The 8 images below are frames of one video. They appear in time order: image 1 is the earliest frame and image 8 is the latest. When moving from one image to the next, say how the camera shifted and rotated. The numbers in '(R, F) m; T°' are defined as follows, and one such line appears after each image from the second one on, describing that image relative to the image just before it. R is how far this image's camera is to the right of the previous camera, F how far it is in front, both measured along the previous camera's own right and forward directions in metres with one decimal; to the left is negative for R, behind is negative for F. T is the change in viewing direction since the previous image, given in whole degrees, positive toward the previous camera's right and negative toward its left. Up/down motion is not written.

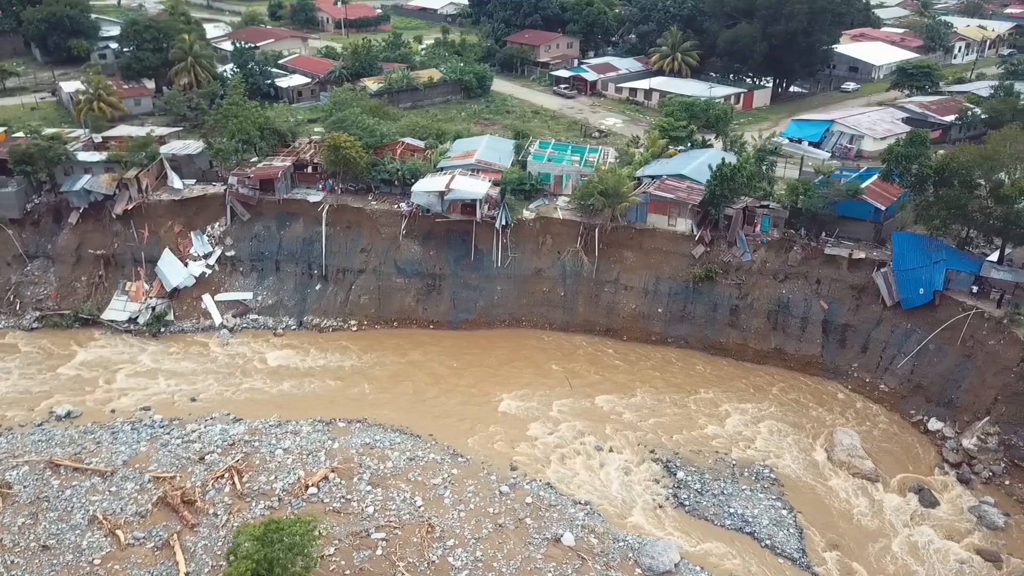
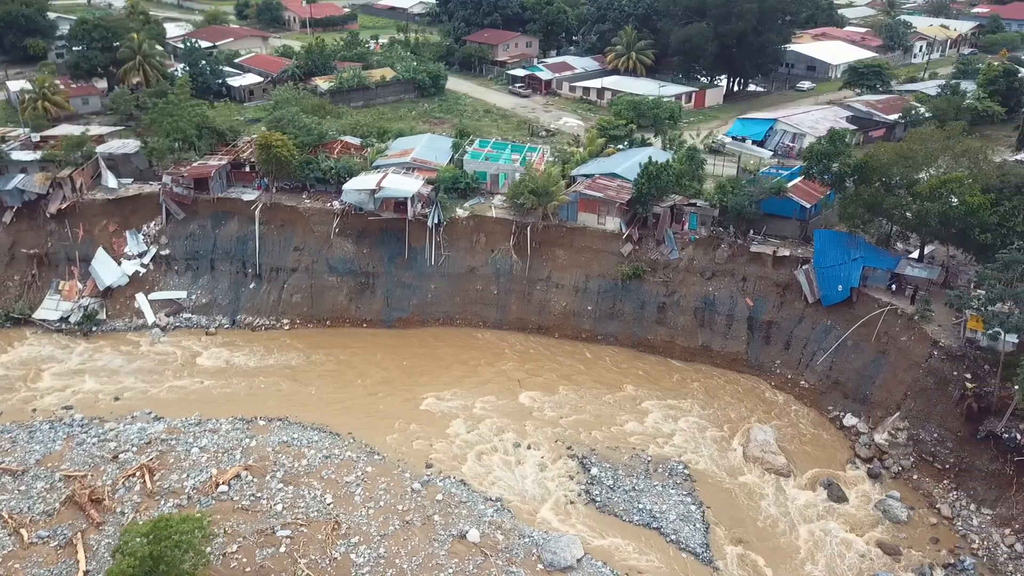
(+2.0, -0.1) m; +1°
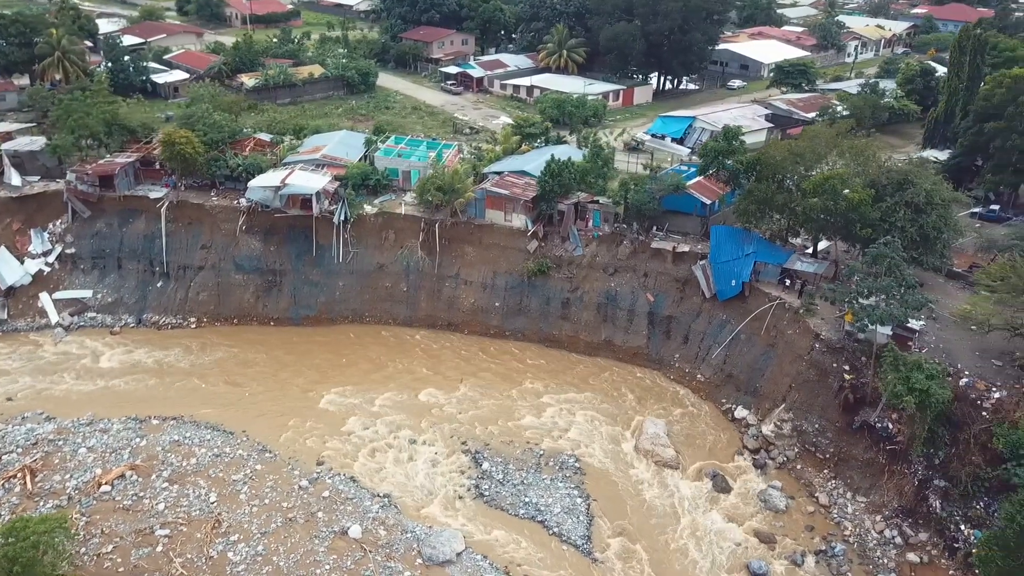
(+2.1, -0.2) m; +2°
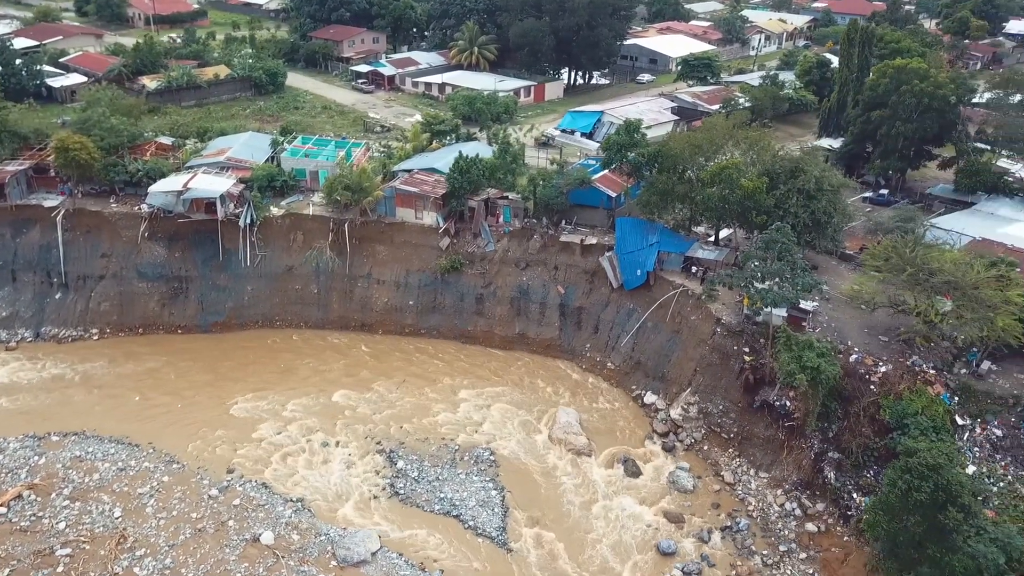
(+0.6, -0.2) m; +5°
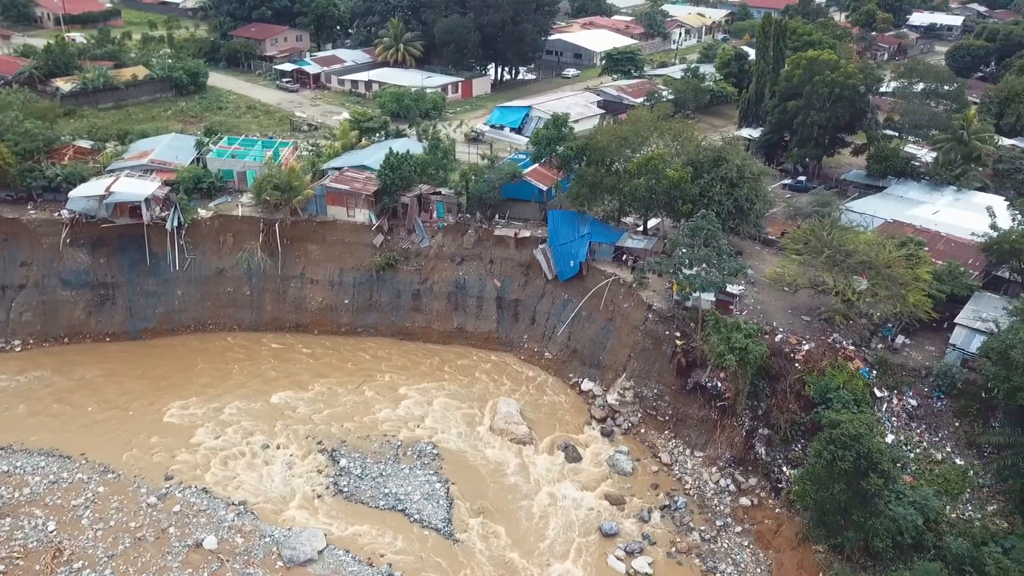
(-0.1, -0.3) m; +5°
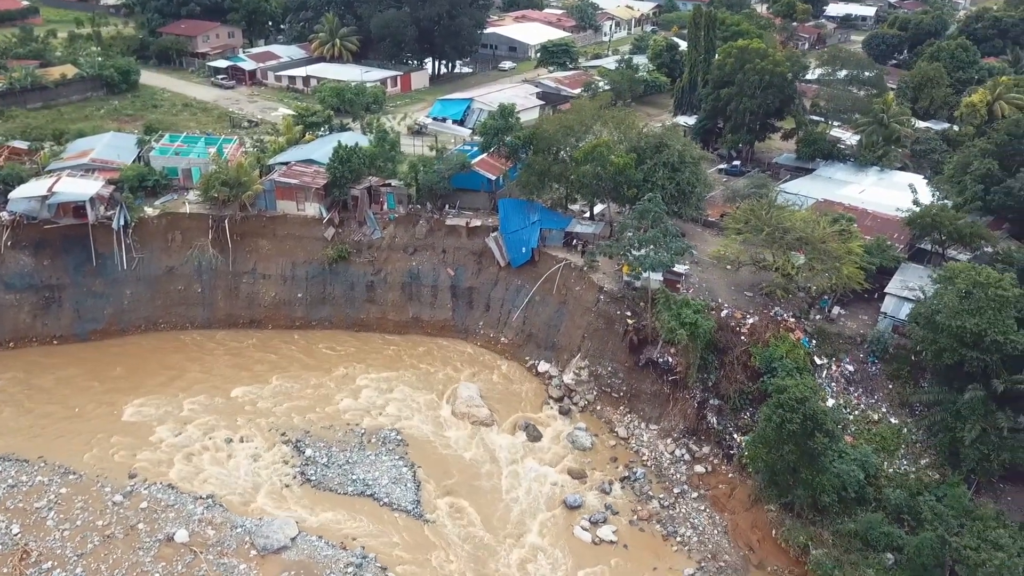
(-0.6, -0.6) m; +5°
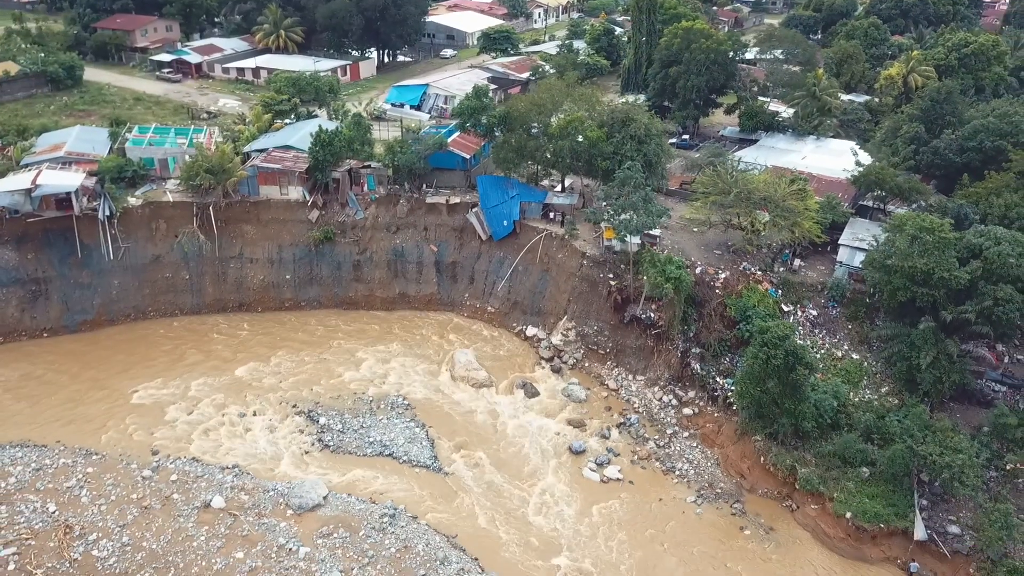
(-2.2, -1.4) m; +6°
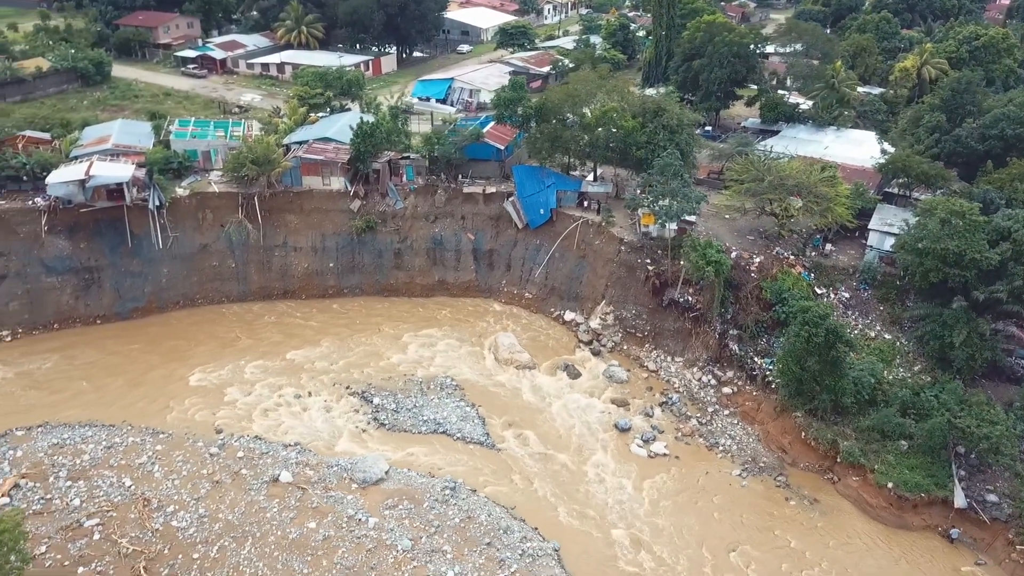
(-1.5, -0.8) m; 0°
